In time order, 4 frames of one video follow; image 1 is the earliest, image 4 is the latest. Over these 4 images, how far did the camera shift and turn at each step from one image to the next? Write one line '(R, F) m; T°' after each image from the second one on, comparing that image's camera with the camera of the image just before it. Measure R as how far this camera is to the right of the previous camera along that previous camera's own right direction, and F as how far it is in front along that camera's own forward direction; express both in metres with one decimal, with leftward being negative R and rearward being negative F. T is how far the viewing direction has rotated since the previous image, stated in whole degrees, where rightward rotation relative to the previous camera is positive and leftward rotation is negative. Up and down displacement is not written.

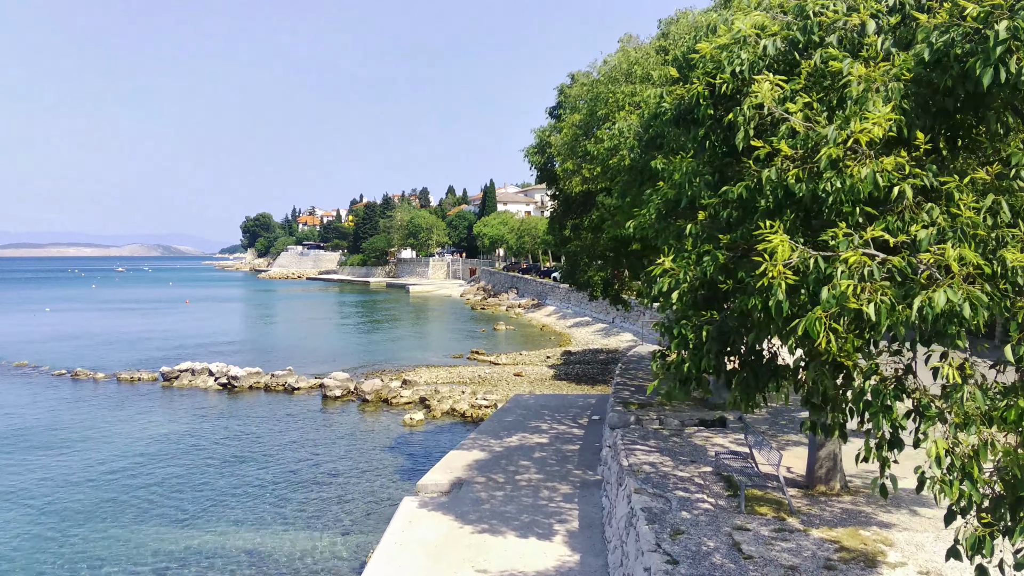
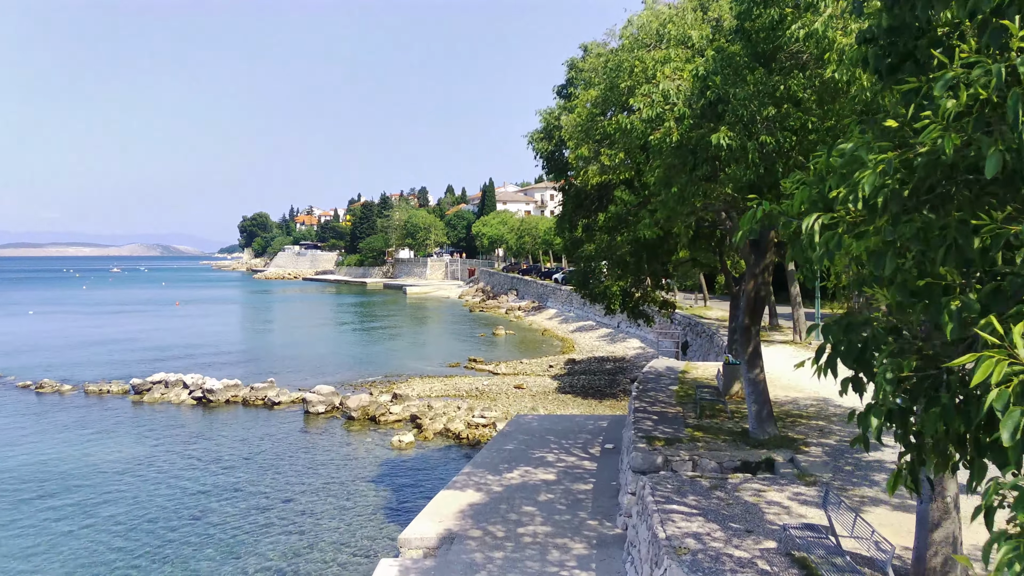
(0.0, +2.6) m; 0°
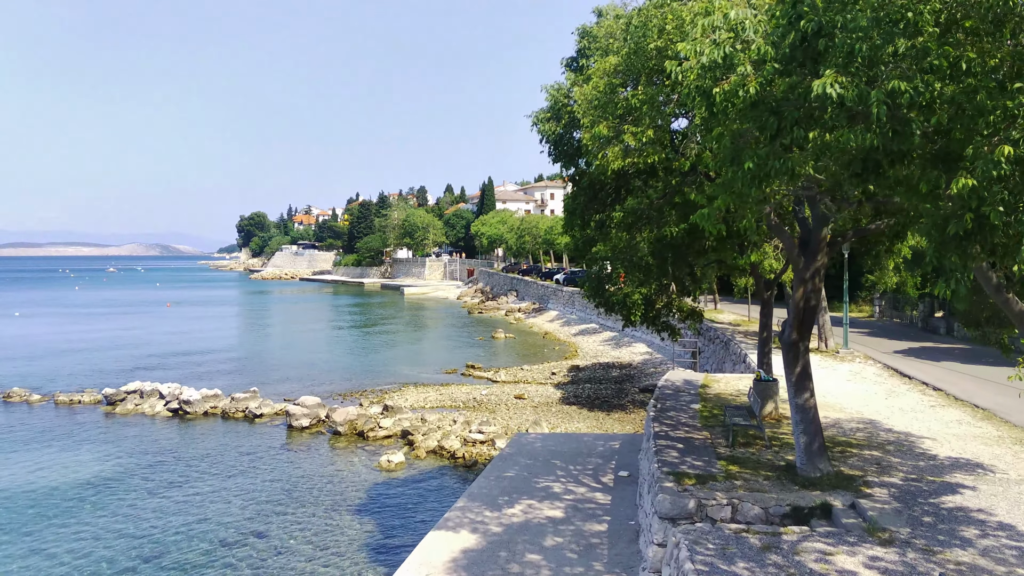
(0.0, +2.1) m; 0°
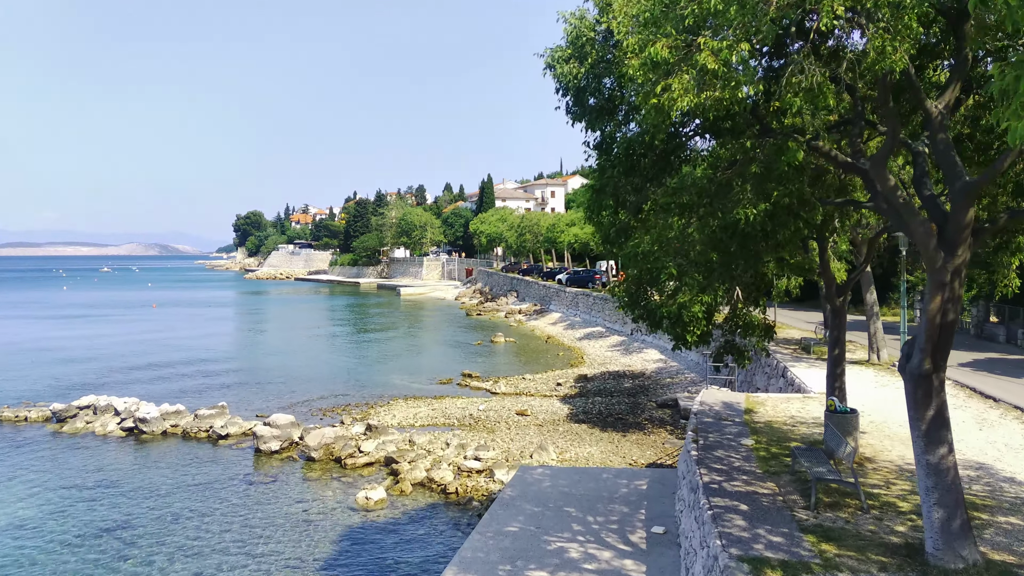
(-0.1, +3.3) m; 0°
